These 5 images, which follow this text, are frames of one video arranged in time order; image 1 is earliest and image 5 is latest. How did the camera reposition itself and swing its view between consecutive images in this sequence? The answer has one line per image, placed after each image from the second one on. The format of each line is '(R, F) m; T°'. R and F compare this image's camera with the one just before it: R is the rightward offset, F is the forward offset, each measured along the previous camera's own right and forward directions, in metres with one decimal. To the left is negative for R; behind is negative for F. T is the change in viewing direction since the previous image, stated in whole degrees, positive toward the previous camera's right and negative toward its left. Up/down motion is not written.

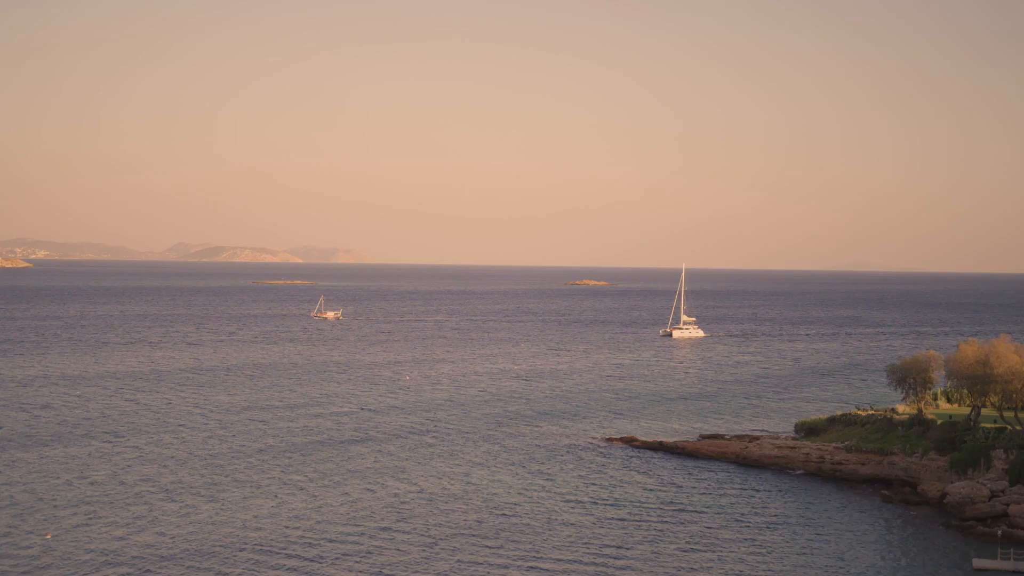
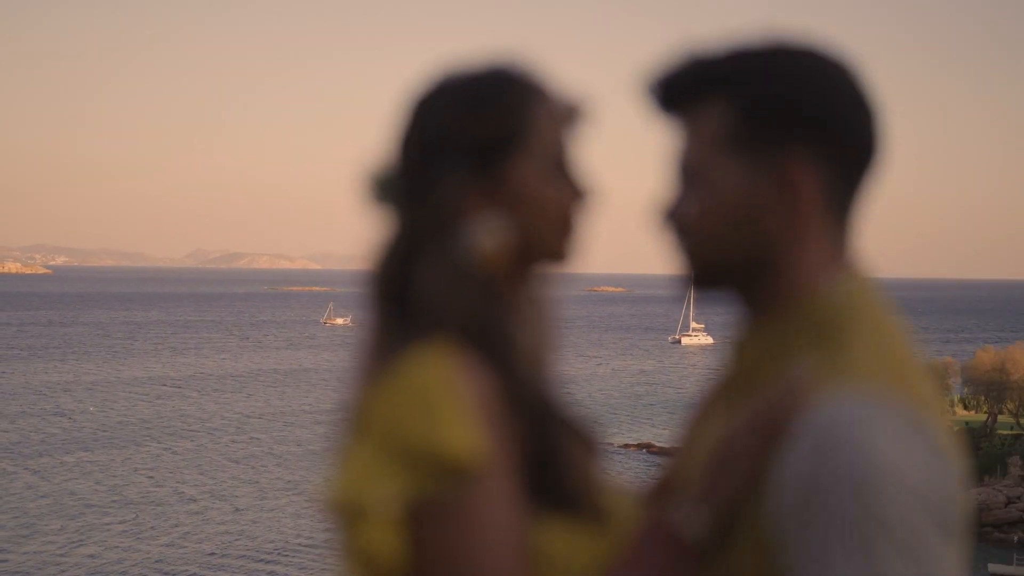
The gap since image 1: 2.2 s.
(-0.5, -1.6) m; -1°
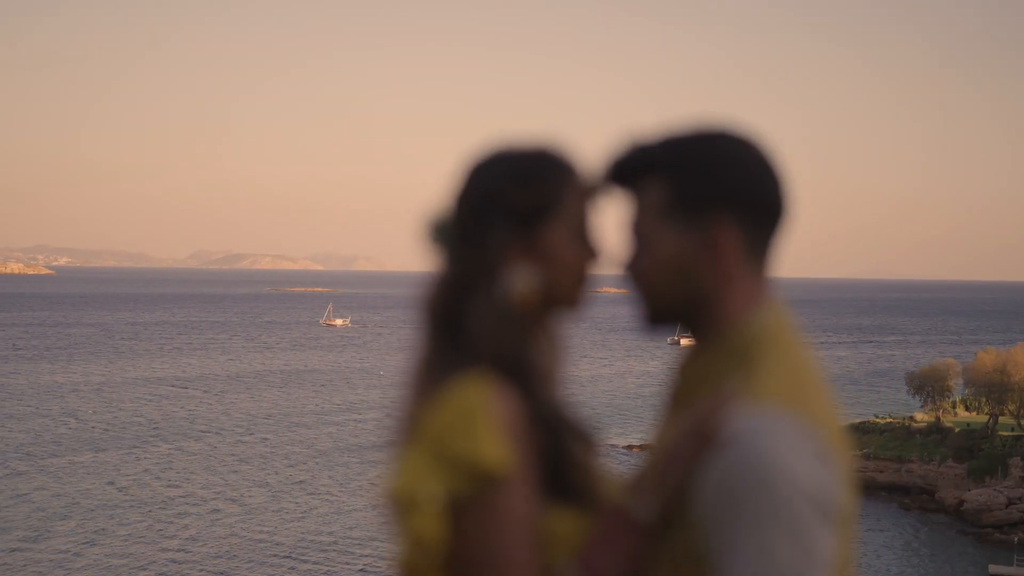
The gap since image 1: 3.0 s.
(0.0, -0.6) m; 0°
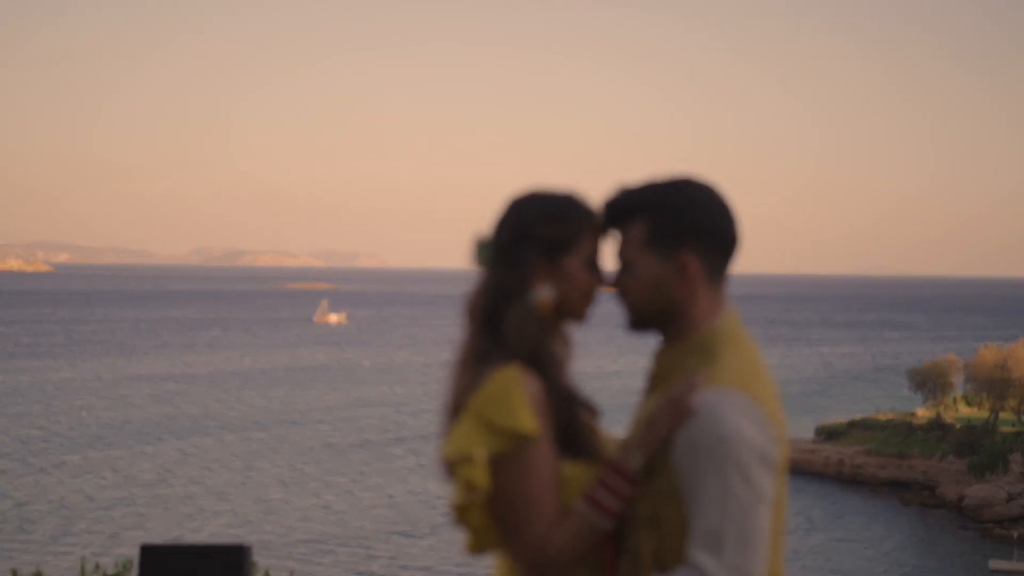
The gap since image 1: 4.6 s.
(-0.1, -0.8) m; 0°
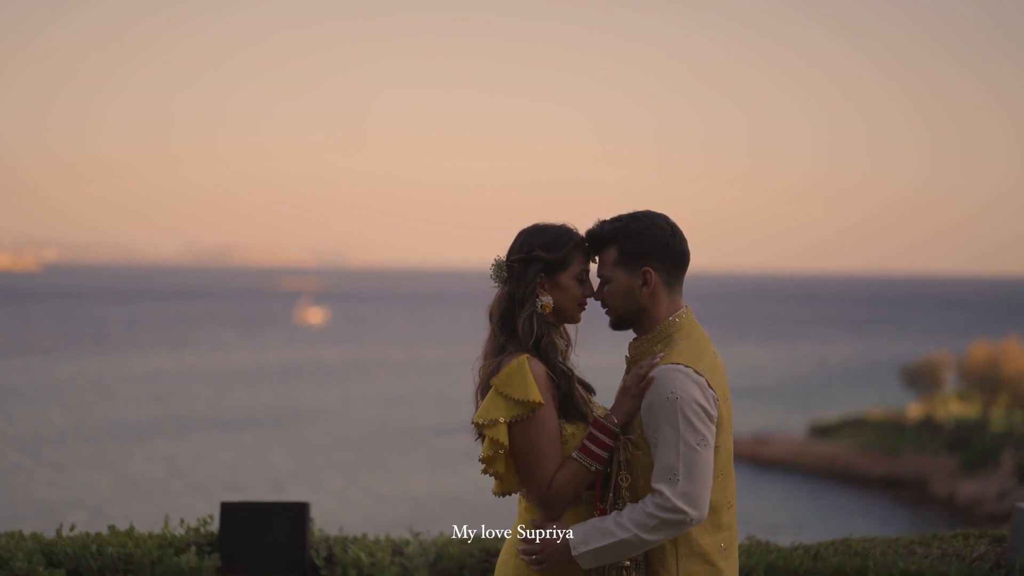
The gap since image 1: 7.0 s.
(-0.1, -1.2) m; 0°
